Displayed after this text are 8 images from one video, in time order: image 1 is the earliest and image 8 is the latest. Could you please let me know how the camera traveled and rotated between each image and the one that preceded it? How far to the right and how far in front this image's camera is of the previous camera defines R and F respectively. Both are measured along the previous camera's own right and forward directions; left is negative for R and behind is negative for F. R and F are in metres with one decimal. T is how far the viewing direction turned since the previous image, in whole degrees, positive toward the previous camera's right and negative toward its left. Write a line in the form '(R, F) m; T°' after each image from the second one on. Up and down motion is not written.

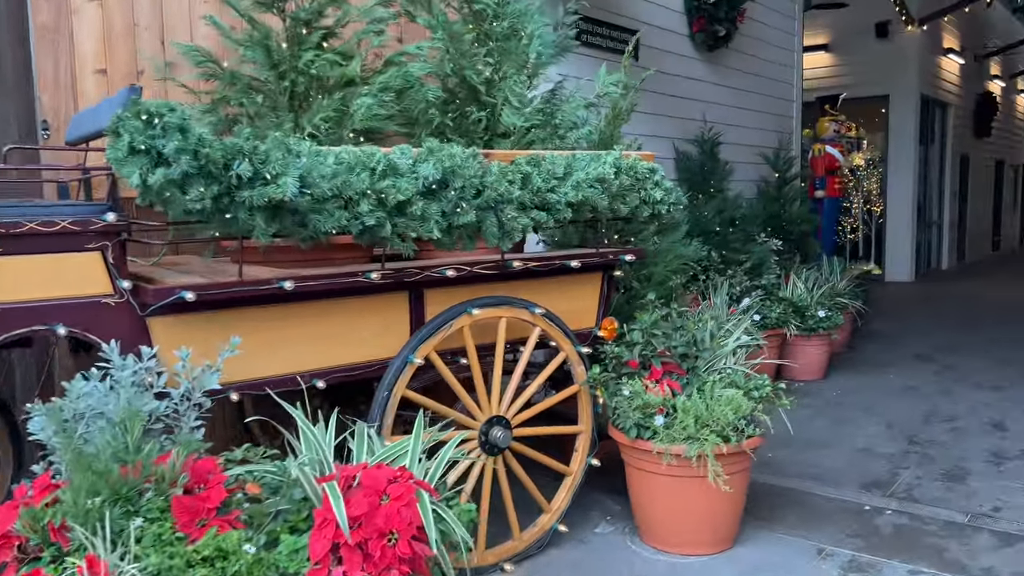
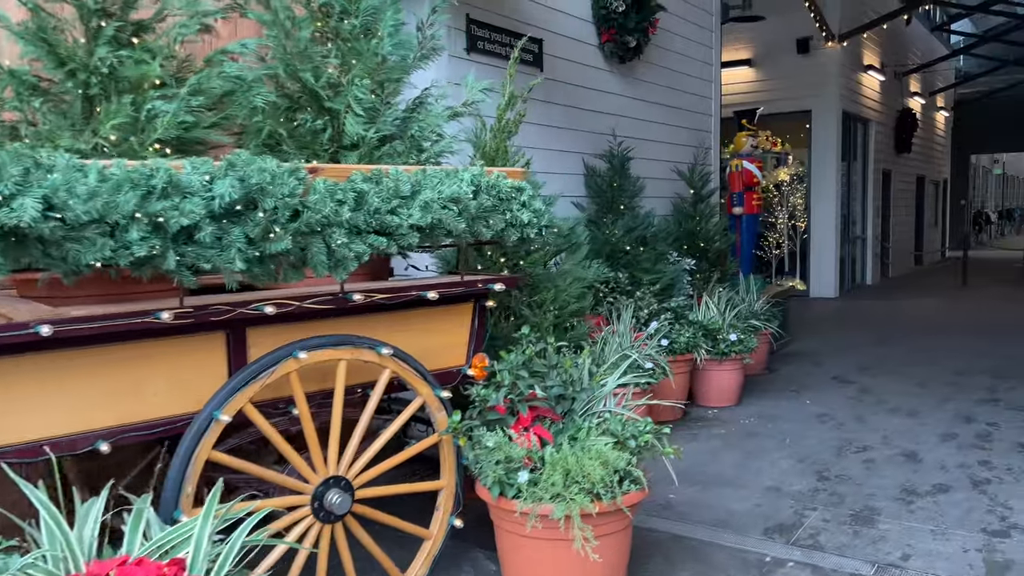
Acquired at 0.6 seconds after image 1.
(+0.3, +0.3) m; +4°
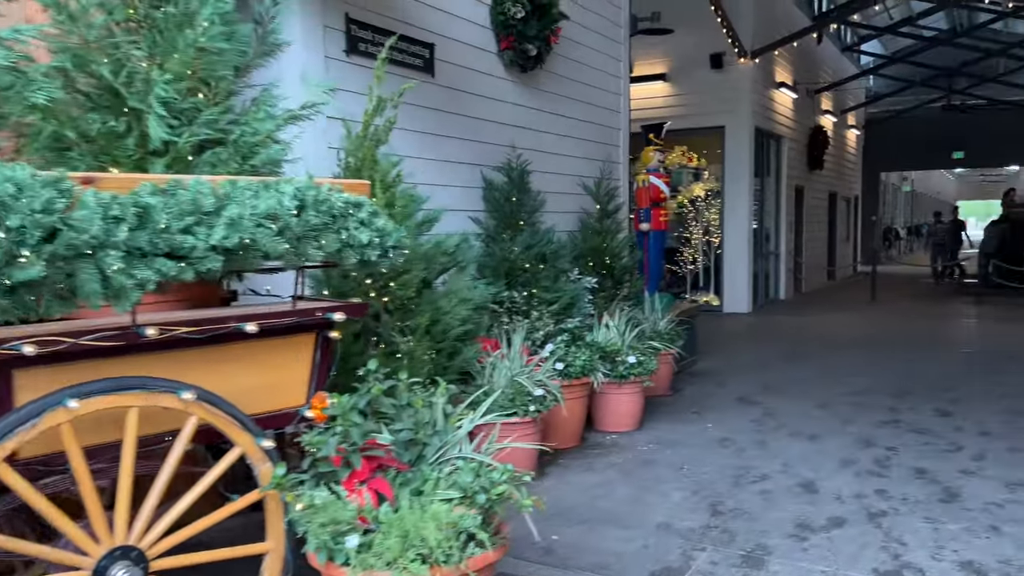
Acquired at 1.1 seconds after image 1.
(+0.3, +0.3) m; +5°
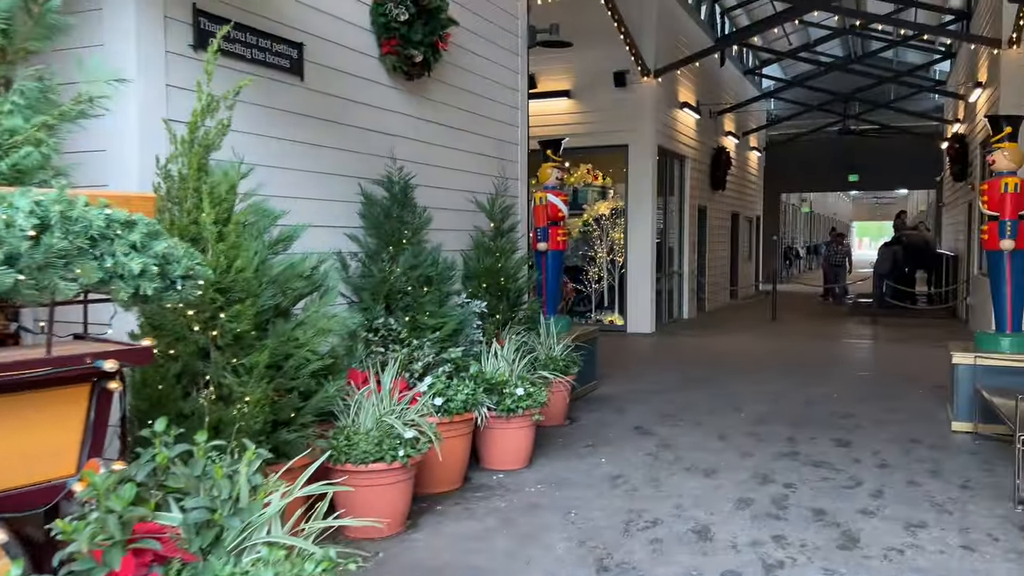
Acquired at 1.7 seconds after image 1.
(+0.2, +0.4) m; +6°
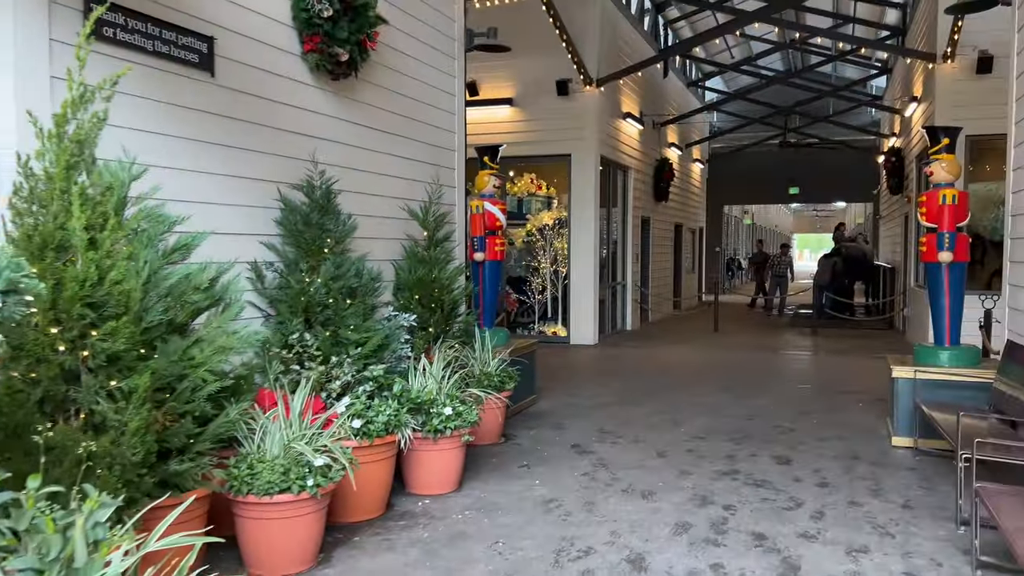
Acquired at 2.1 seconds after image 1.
(+0.1, +0.2) m; +4°
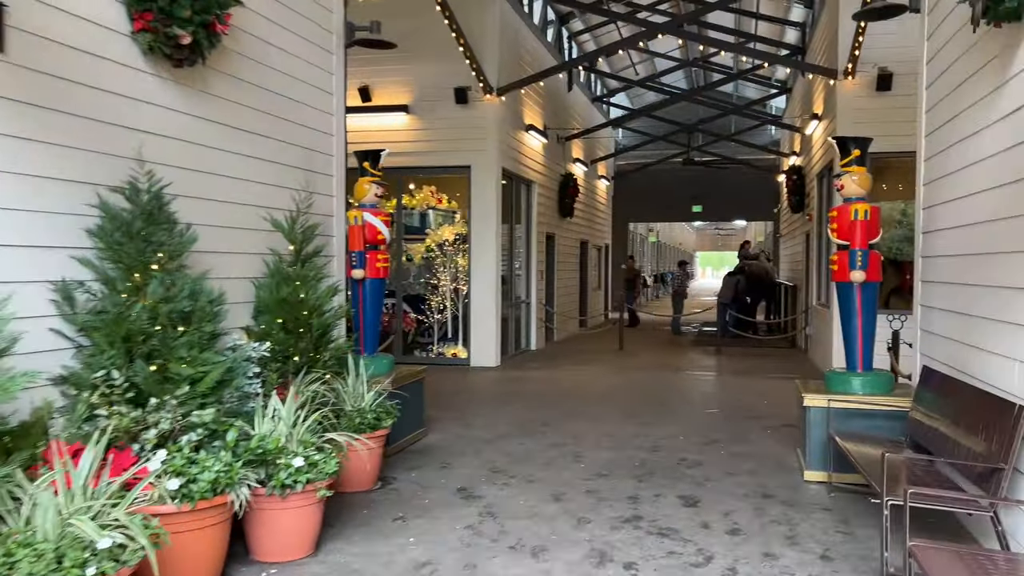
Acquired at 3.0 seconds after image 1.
(+0.2, +0.6) m; +6°
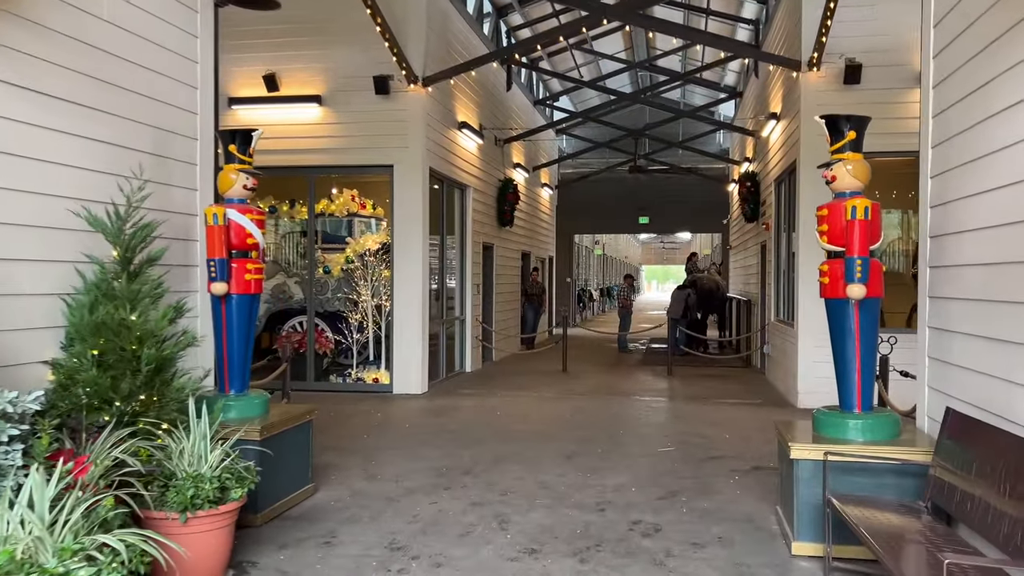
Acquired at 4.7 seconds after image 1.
(+0.2, +1.1) m; +4°
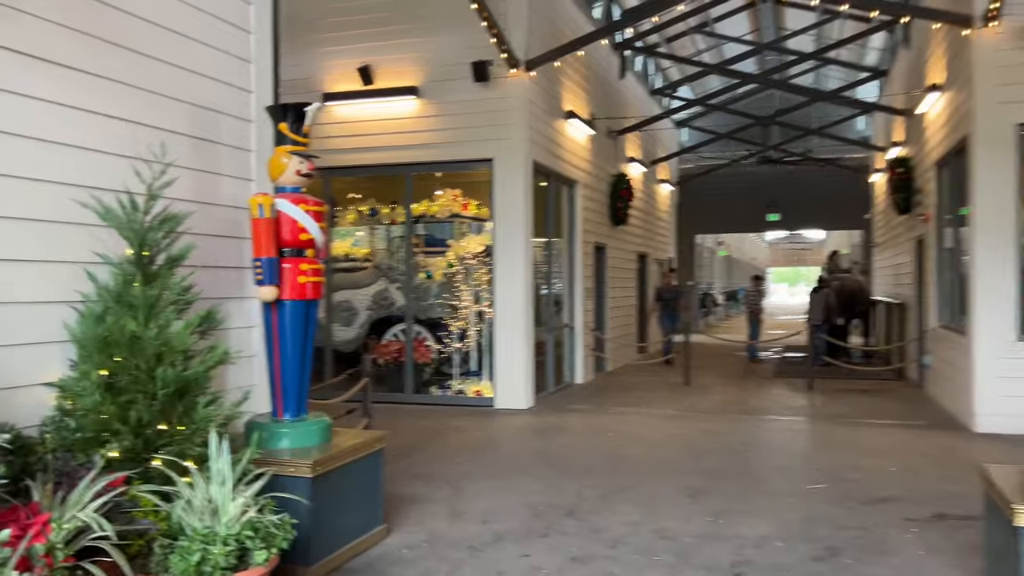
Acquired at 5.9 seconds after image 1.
(0.0, +0.9) m; -8°
